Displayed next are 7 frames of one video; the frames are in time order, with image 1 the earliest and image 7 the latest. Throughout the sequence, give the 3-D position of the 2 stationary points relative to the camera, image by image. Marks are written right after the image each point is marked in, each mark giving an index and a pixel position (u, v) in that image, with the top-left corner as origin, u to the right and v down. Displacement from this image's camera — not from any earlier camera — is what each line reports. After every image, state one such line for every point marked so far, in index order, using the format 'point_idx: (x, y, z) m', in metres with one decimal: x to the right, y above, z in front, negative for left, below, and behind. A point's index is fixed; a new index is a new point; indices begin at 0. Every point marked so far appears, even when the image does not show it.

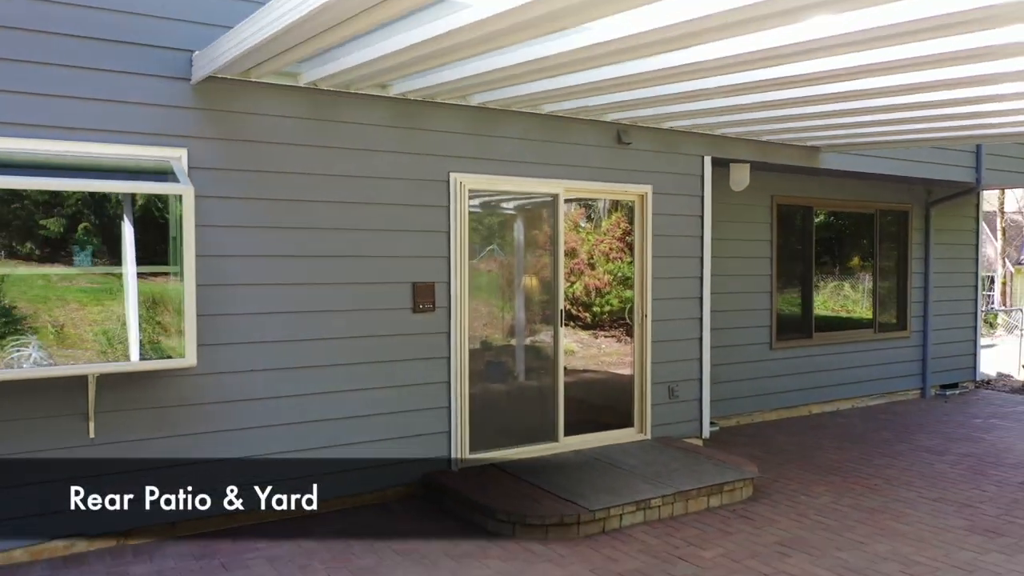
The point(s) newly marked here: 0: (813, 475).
0: (+2.5, -1.6, +6.1) m
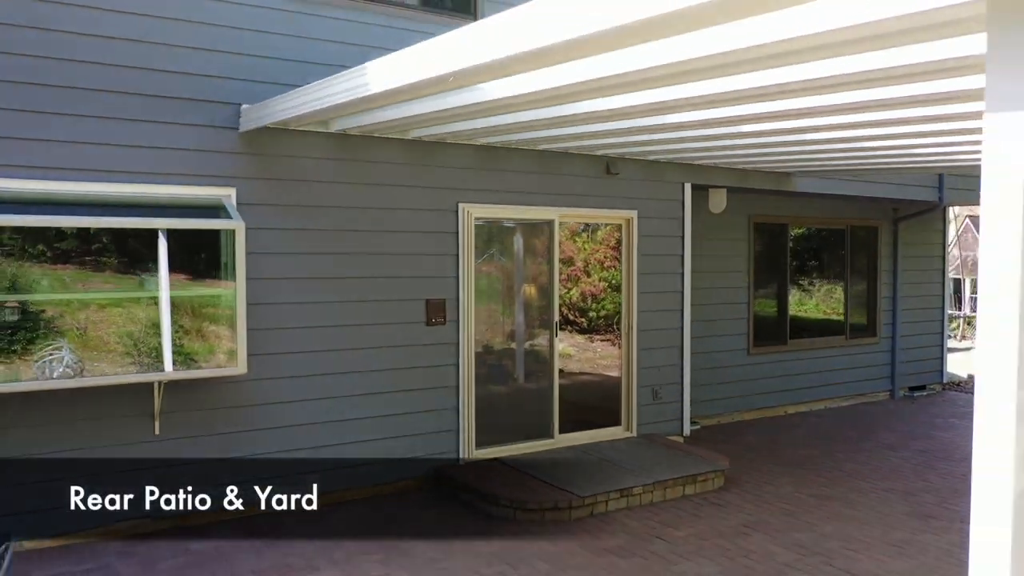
0: (+2.5, -1.7, +6.9) m
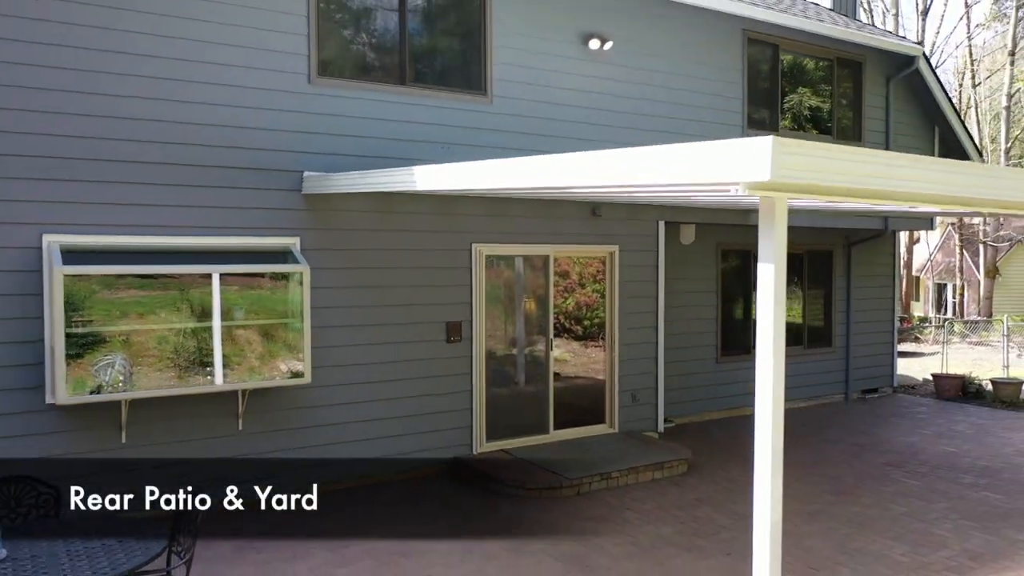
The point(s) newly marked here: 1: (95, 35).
0: (+2.5, -1.9, +8.4) m
1: (-3.4, +2.0, +5.9) m
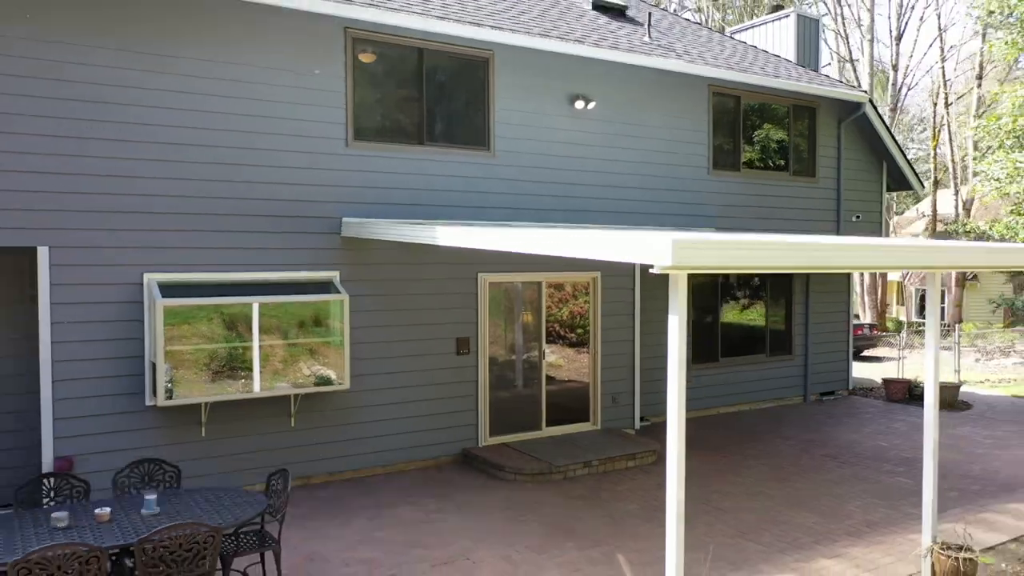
0: (+2.5, -2.2, +10.0) m
1: (-3.4, +1.8, +7.5) m
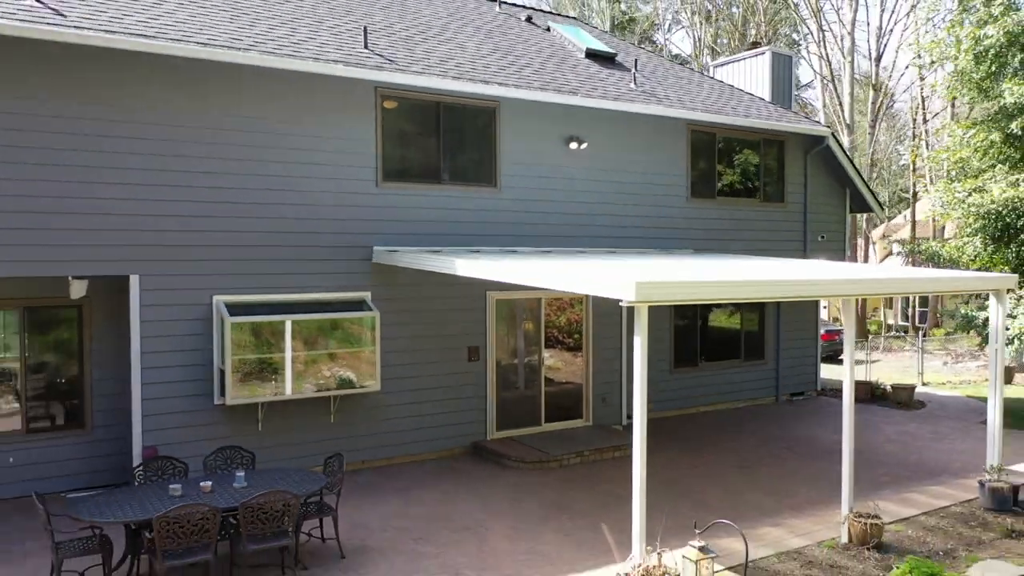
0: (+2.6, -2.4, +11.5) m
1: (-3.4, +1.5, +9.1) m
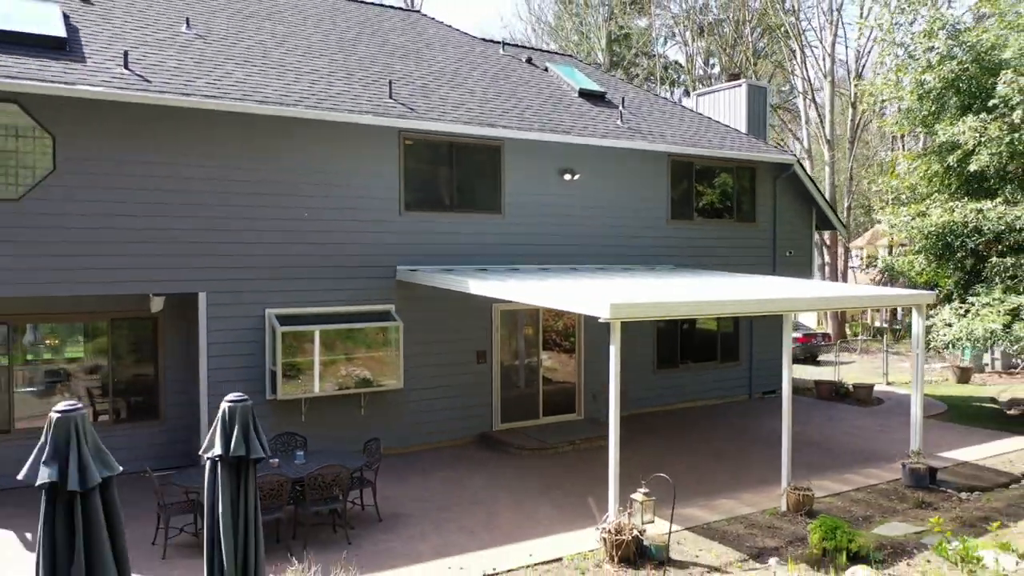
0: (+2.6, -2.7, +13.3) m
1: (-3.3, +1.3, +10.8) m
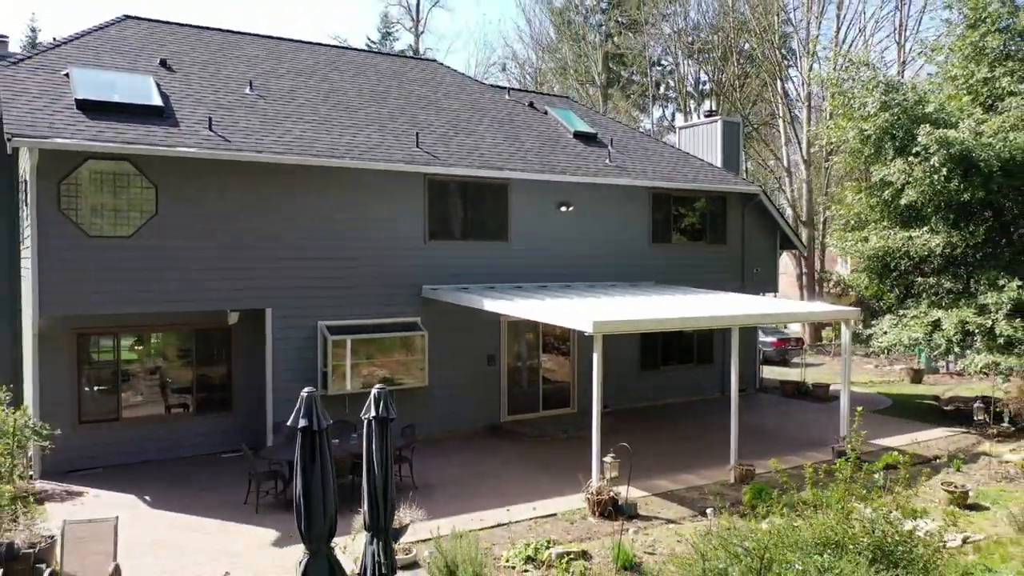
0: (+2.7, -3.0, +15.8) m
1: (-3.2, +1.0, +13.4) m
